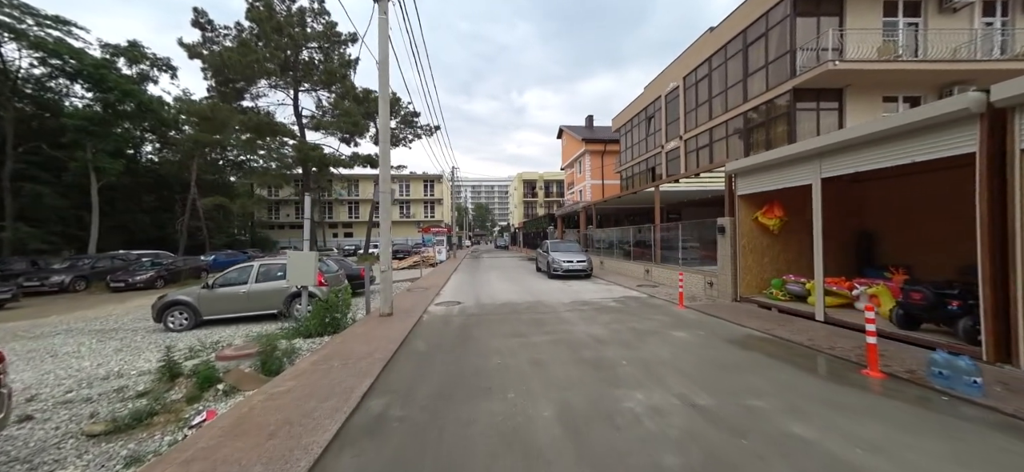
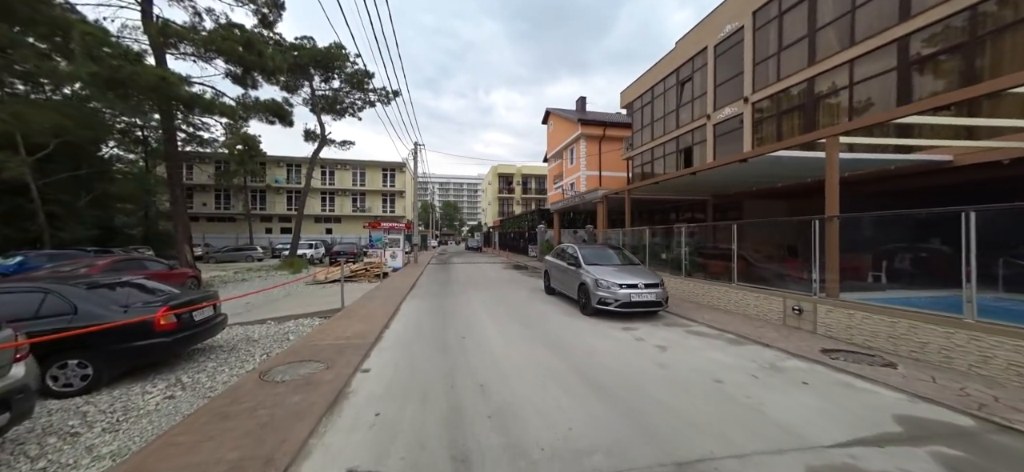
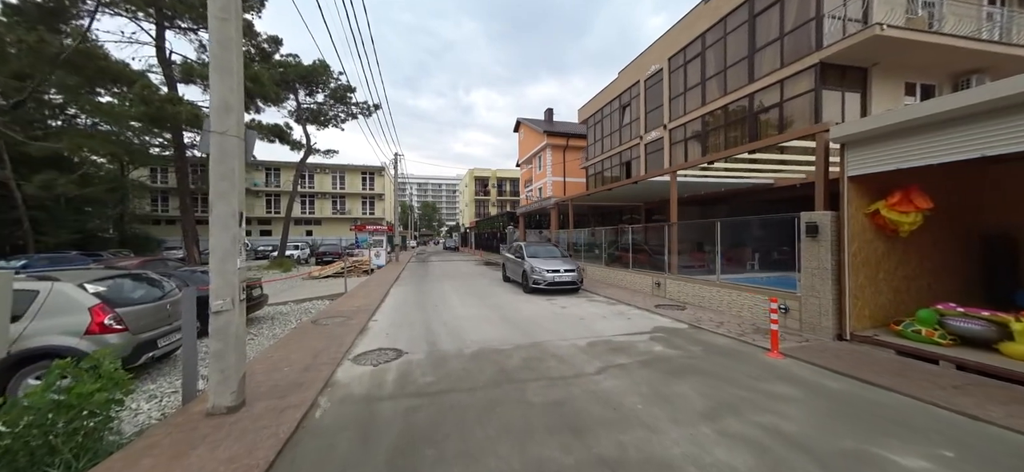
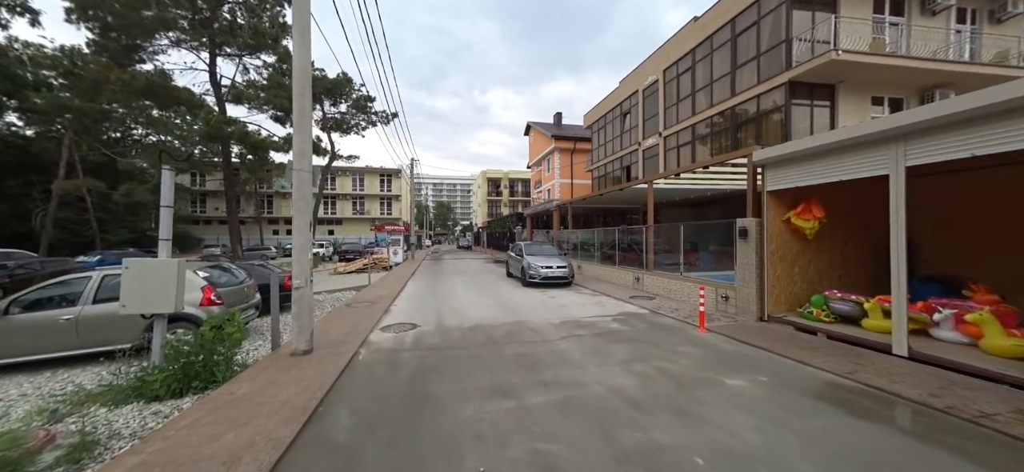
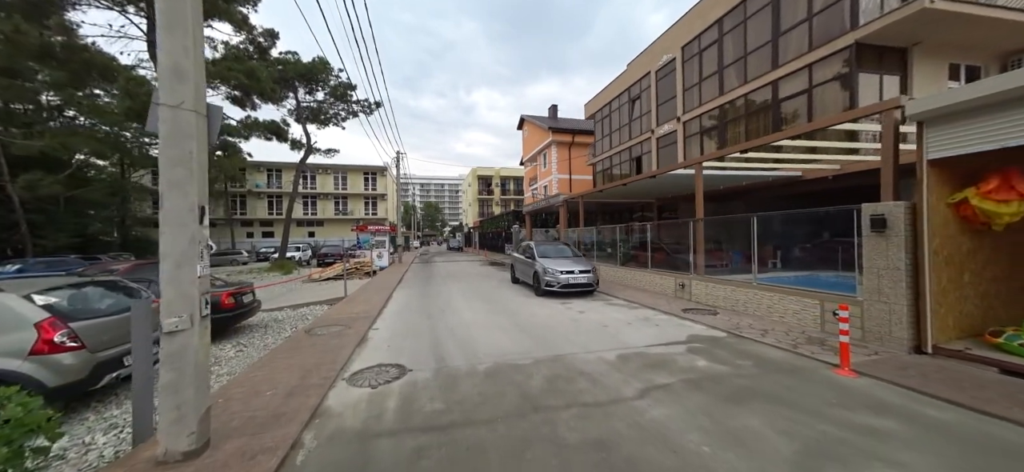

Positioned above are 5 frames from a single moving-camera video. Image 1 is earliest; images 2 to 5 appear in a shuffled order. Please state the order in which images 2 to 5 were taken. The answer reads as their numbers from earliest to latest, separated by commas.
4, 3, 5, 2
